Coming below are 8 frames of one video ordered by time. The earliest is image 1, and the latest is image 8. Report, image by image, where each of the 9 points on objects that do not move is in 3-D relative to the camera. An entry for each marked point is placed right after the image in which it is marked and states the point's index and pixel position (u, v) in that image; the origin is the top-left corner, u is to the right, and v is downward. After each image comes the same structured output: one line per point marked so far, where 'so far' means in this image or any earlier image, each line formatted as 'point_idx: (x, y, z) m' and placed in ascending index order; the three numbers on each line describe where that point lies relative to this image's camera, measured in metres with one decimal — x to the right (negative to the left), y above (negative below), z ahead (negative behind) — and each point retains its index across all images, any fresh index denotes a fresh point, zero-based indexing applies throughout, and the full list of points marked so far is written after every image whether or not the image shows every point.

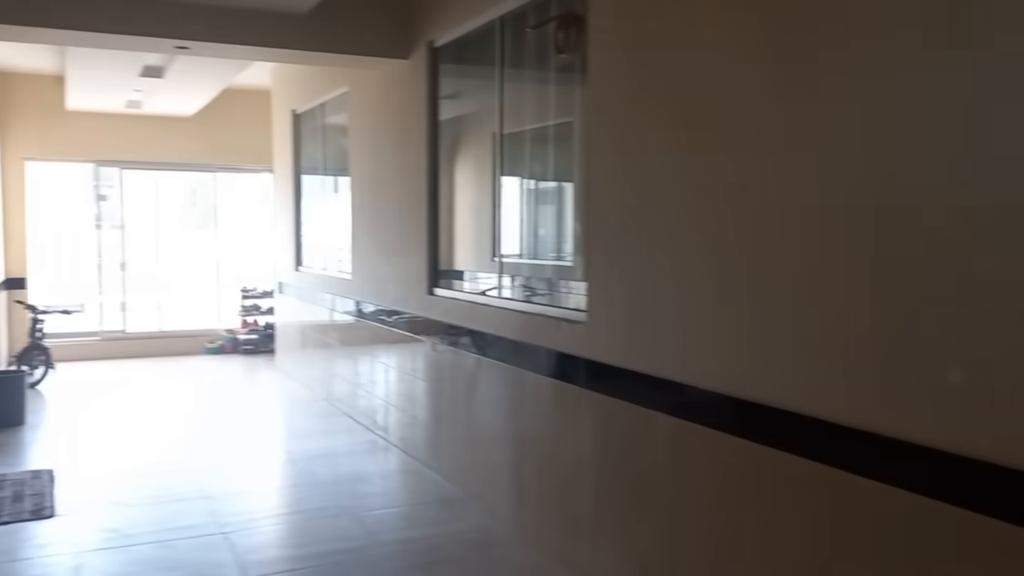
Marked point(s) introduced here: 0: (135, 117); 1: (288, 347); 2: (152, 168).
0: (-4.1, +1.9, +9.4) m
1: (-2.1, -0.6, +8.2) m
2: (-4.0, +1.3, +9.6) m
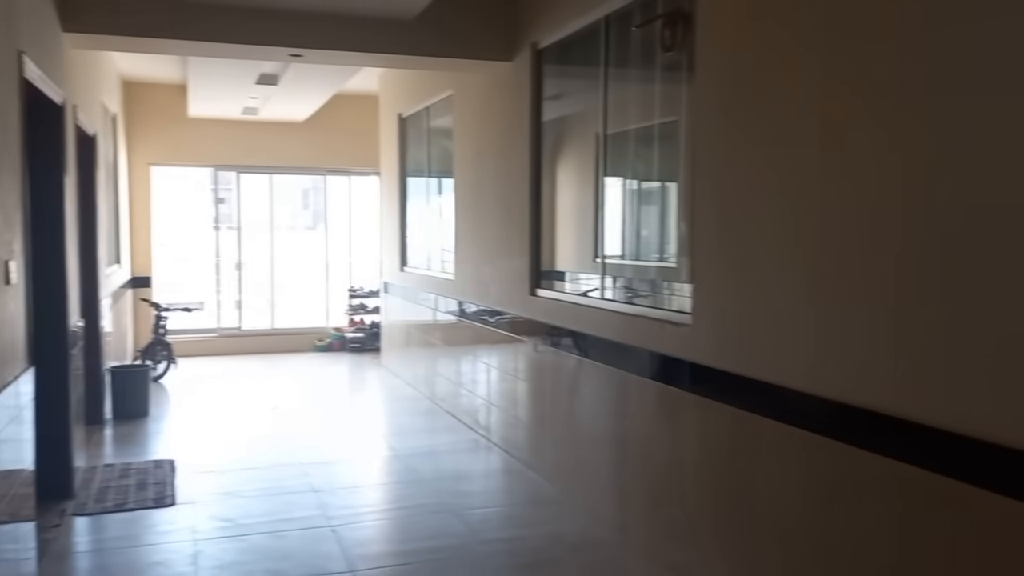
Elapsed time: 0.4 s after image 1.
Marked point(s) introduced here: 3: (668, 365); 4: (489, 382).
0: (-2.9, +1.9, +9.8) m
1: (-1.1, -0.5, +8.4) m
2: (-2.8, +1.3, +10.0) m
3: (+0.7, -0.3, +3.7) m
4: (-0.2, -0.6, +5.8) m
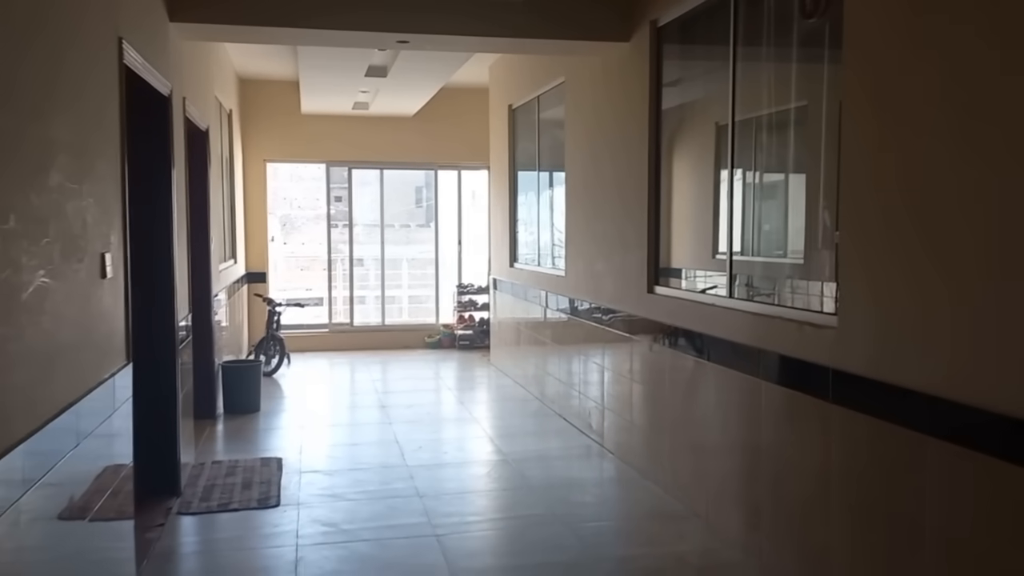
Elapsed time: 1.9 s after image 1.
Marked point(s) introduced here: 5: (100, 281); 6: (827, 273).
0: (-1.7, +1.9, +9.8) m
1: (-0.1, -0.5, +8.2) m
2: (-1.5, +1.4, +10.0) m
3: (+1.1, -0.3, +3.3) m
4: (+0.6, -0.6, +5.5) m
5: (-1.3, 0.0, +2.8) m
6: (+1.2, +0.1, +3.3) m
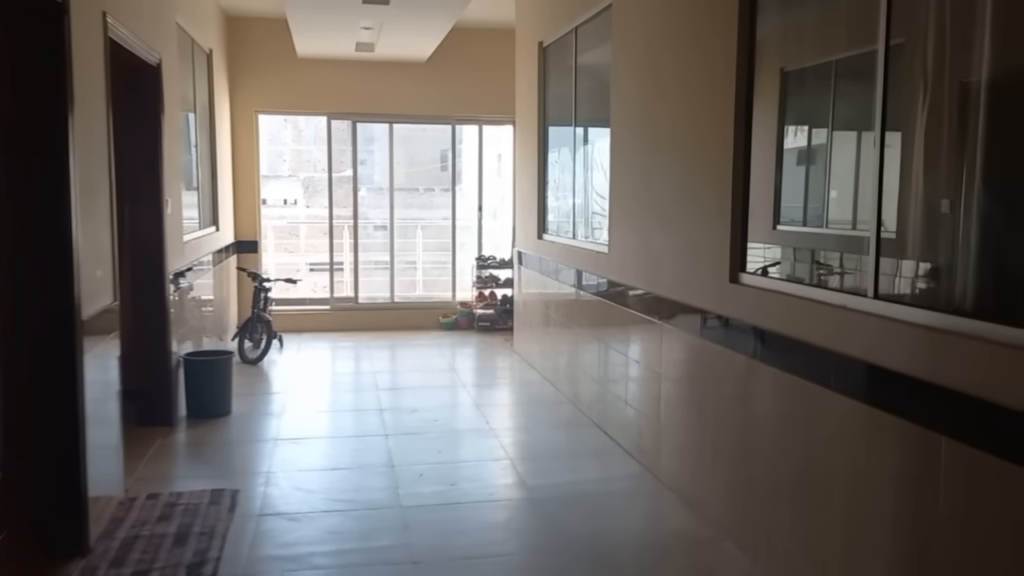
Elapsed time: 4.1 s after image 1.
0: (-1.4, +2.2, +8.5) m
1: (+0.1, -0.3, +7.0) m
2: (-1.3, +1.7, +8.8) m
3: (+1.2, -0.3, +2.0) m
4: (+0.7, -0.5, +4.3) m
5: (-1.2, 0.0, +1.6) m
6: (+1.3, +0.1, +2.0) m
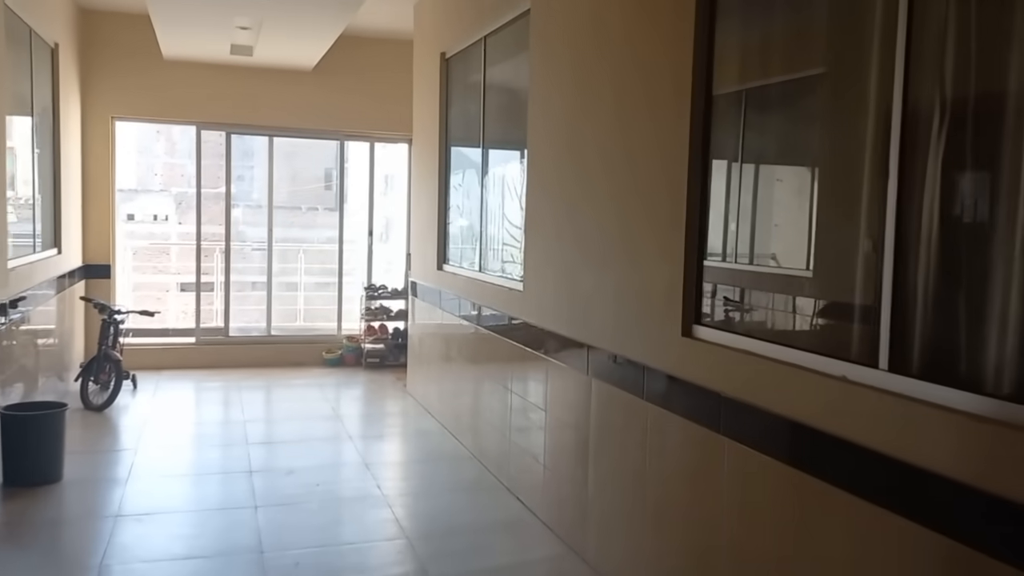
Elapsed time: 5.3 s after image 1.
0: (-2.3, +1.9, +7.7) m
1: (-0.7, -0.6, +6.3) m
2: (-2.2, +1.4, +8.0) m
3: (+1.1, -0.5, +1.5) m
4: (+0.3, -0.7, +3.7) m
5: (-1.3, -0.1, +0.8) m
6: (+1.1, -0.1, +1.5) m
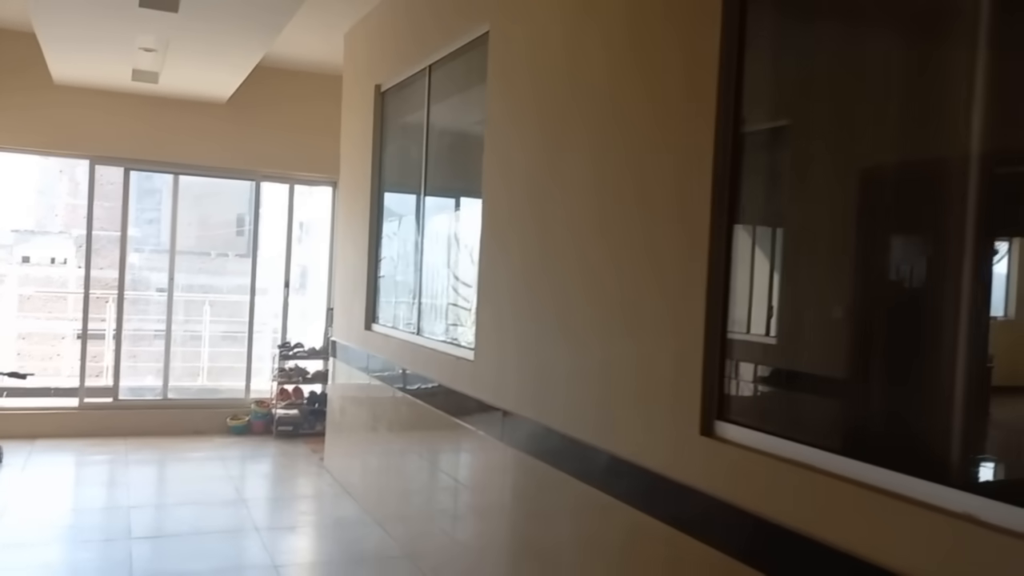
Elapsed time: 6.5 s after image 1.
0: (-2.8, +1.5, +6.9) m
1: (-1.1, -1.0, +5.6) m
2: (-2.8, +0.9, +7.2) m
3: (+1.1, -0.6, +1.0) m
4: (+0.1, -1.0, +3.1) m
5: (-1.2, -0.1, 0.0) m
6: (+1.2, -0.2, +1.0) m
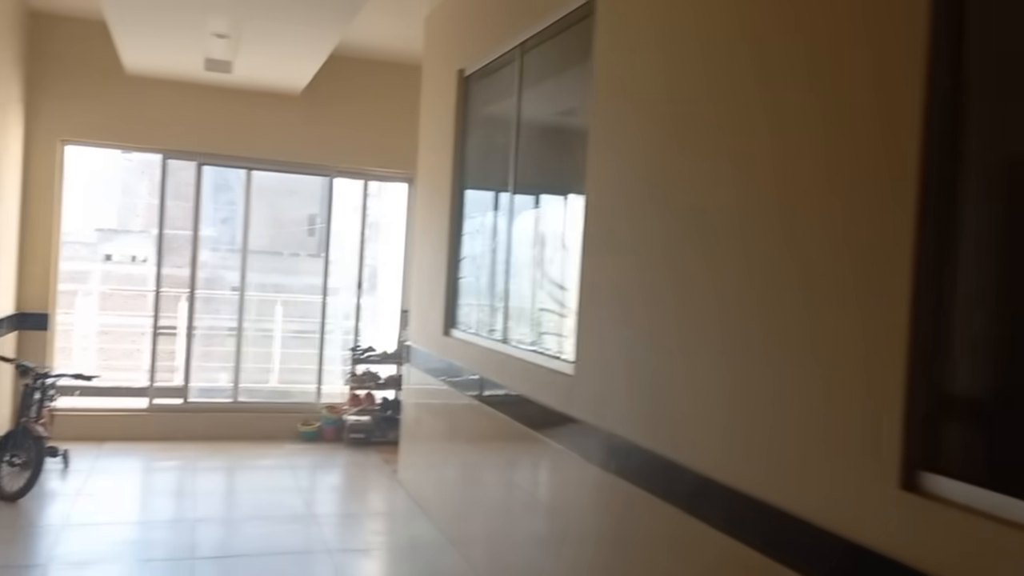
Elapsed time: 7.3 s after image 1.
0: (-2.2, +1.5, +6.7) m
1: (-0.6, -1.0, +5.2) m
2: (-2.1, +0.9, +6.9) m
3: (+1.3, -0.6, +0.5) m
4: (+0.4, -1.0, +2.6) m
5: (-1.0, -0.1, -0.3) m
6: (+1.3, -0.3, +0.5) m
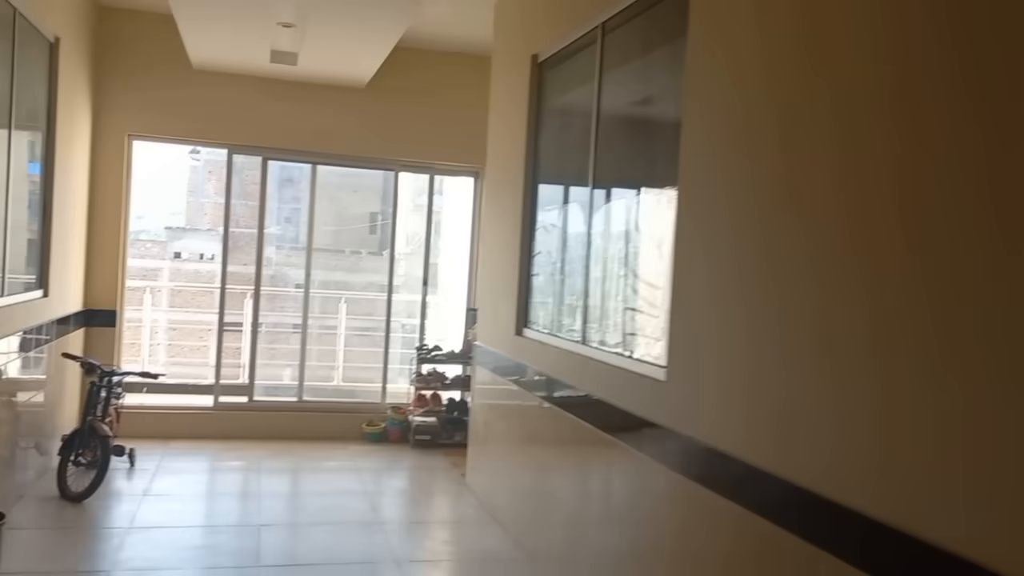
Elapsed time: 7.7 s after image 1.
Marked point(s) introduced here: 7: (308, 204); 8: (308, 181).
0: (-1.7, +1.5, +6.6) m
1: (-0.1, -1.0, +5.0) m
2: (-1.6, +1.0, +6.8) m
3: (+1.4, -0.6, +0.2) m
4: (+0.7, -1.0, +2.4) m
5: (-1.0, -0.1, -0.4) m
6: (+1.4, -0.3, +0.2) m
7: (-1.6, +0.7, +6.9) m
8: (-1.6, +0.8, +6.9) m
